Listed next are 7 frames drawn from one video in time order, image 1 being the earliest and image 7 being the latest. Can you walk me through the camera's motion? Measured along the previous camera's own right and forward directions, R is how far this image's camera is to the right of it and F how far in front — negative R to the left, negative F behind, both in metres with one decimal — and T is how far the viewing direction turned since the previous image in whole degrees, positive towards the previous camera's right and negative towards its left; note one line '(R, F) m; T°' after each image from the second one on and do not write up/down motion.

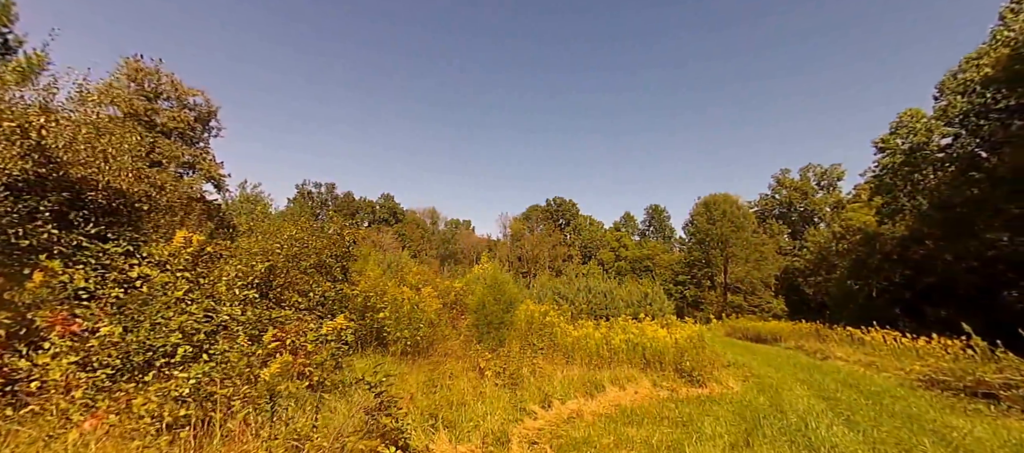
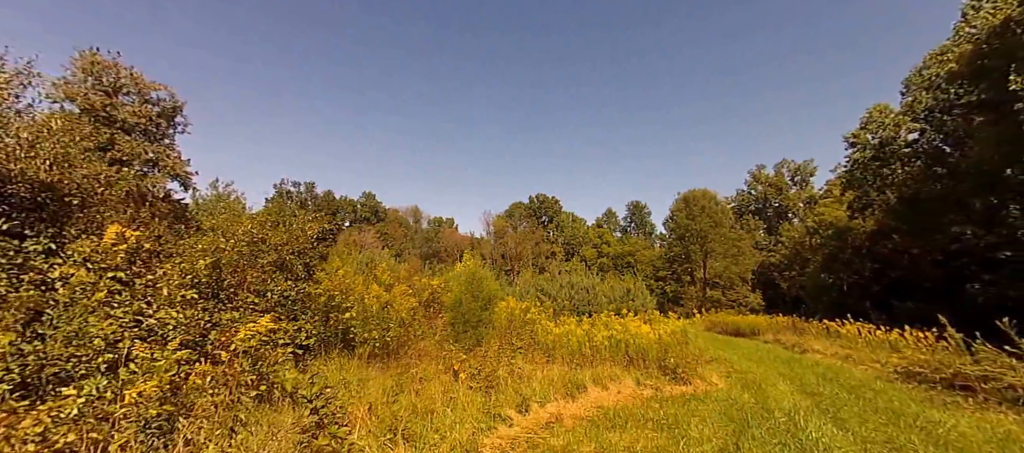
(+0.1, +0.4) m; +2°
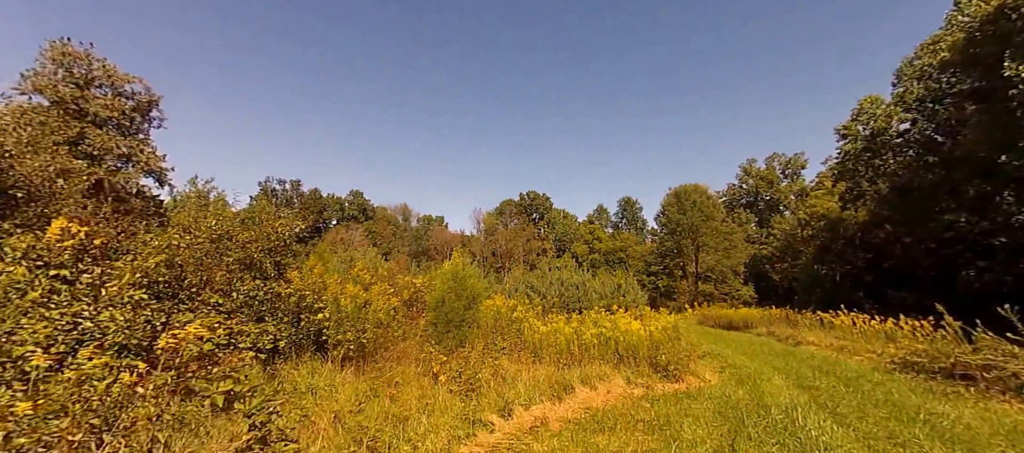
(+0.2, +0.4) m; +1°
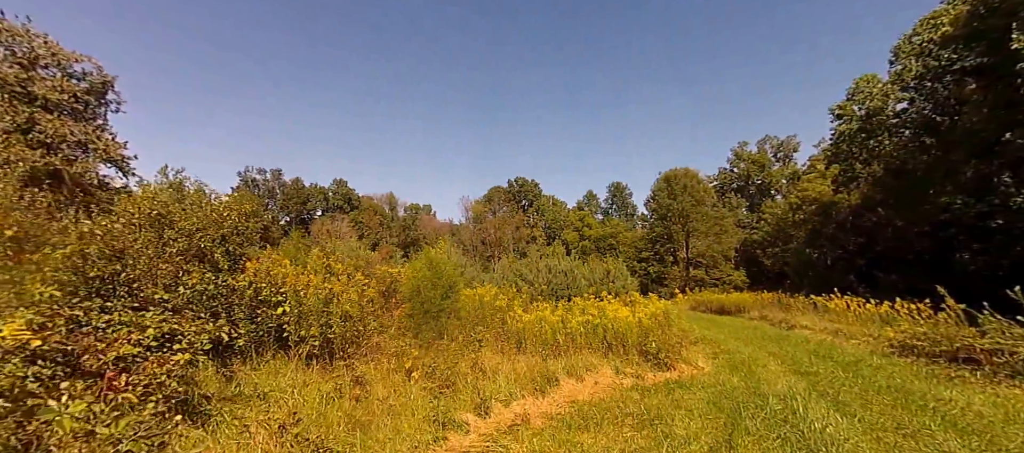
(+0.2, +0.5) m; +1°
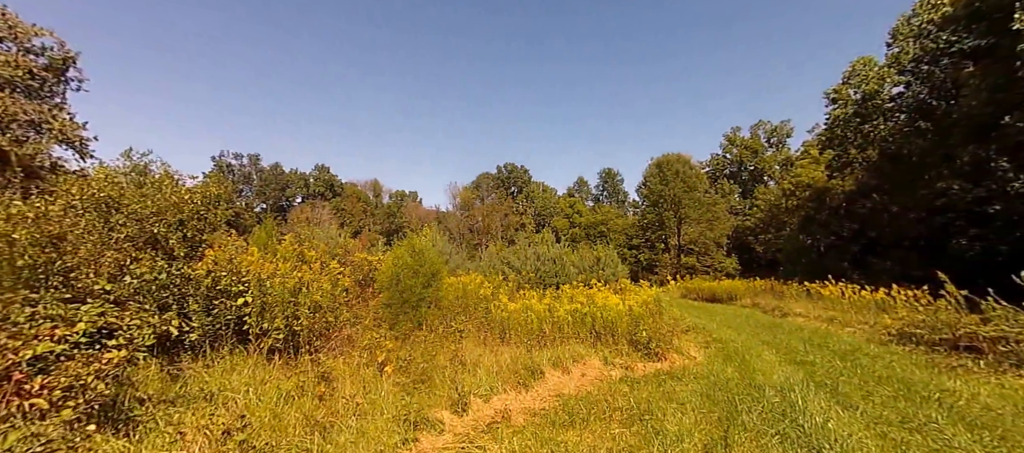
(+0.1, +0.4) m; +1°
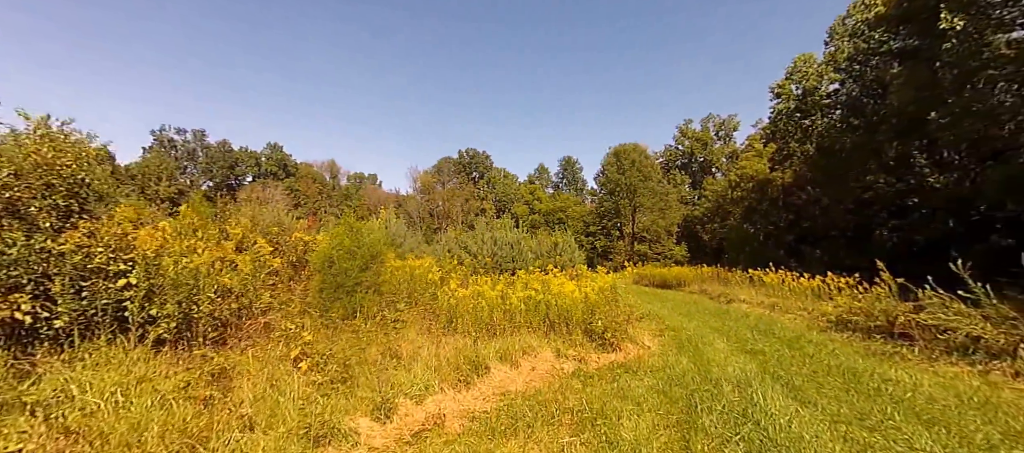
(+0.2, +0.7) m; +6°
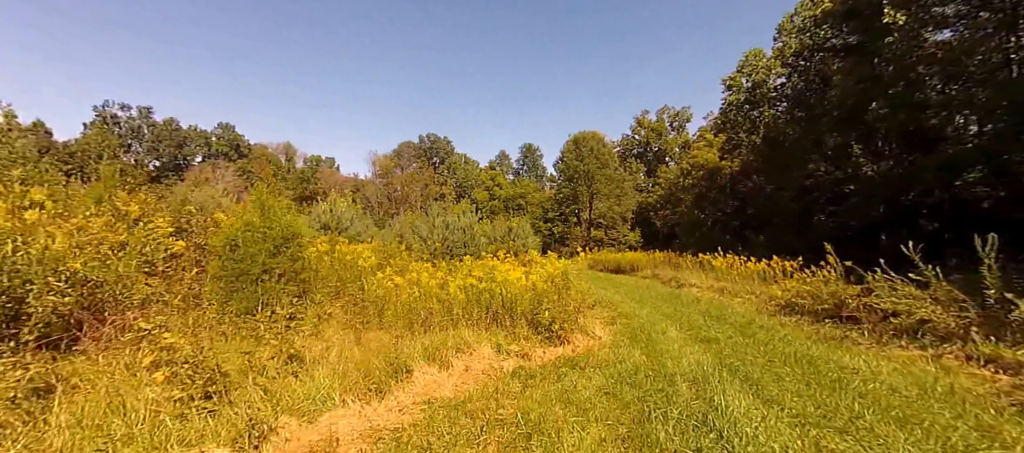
(+0.3, +0.8) m; +5°
